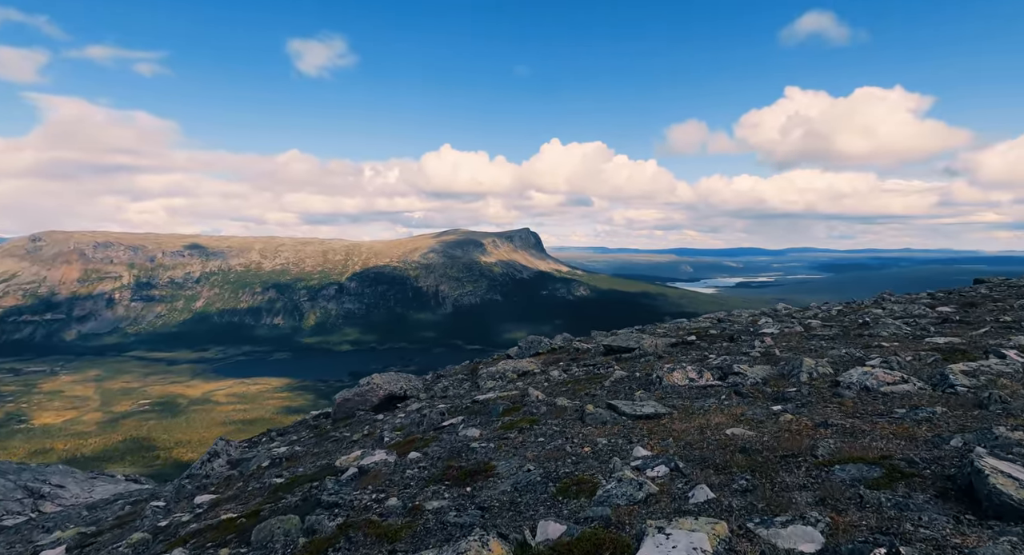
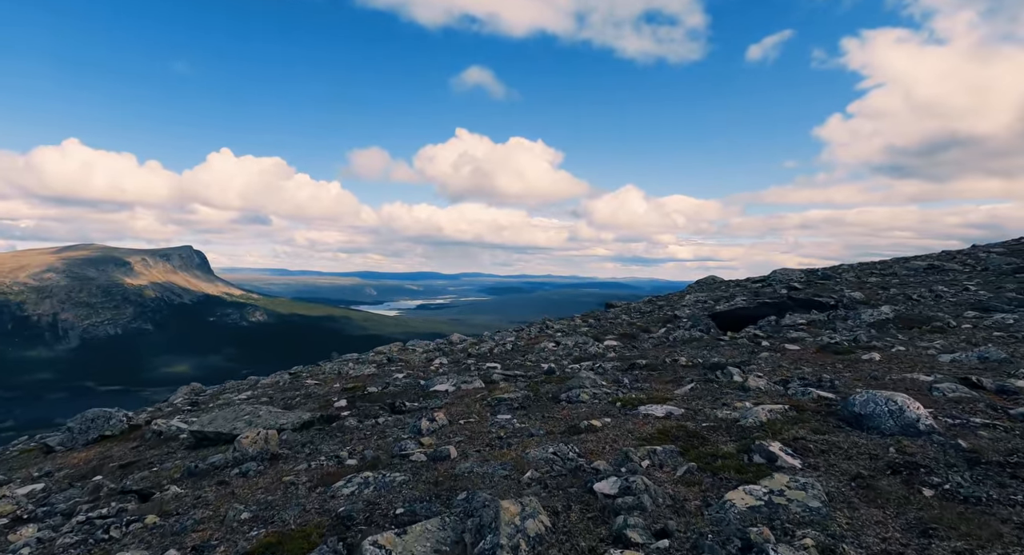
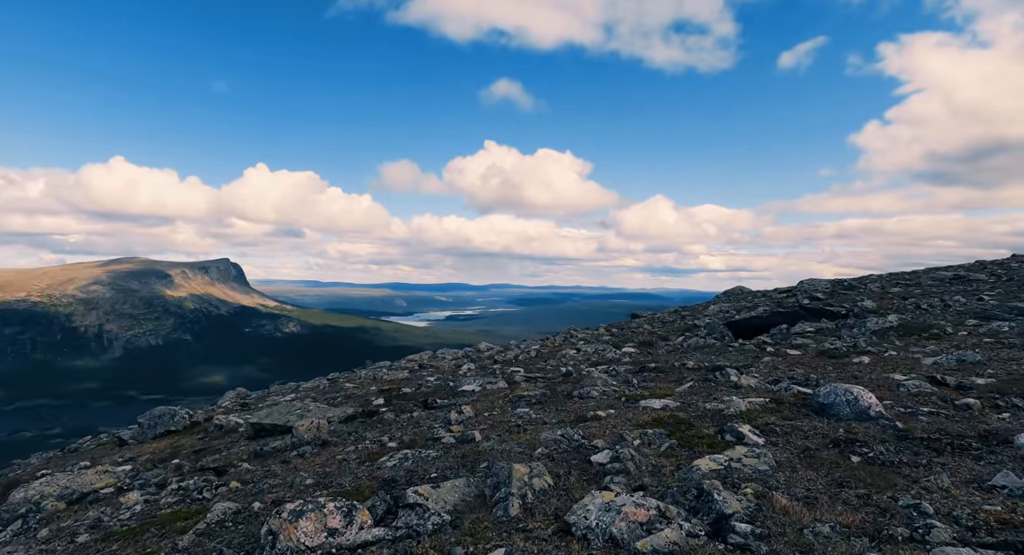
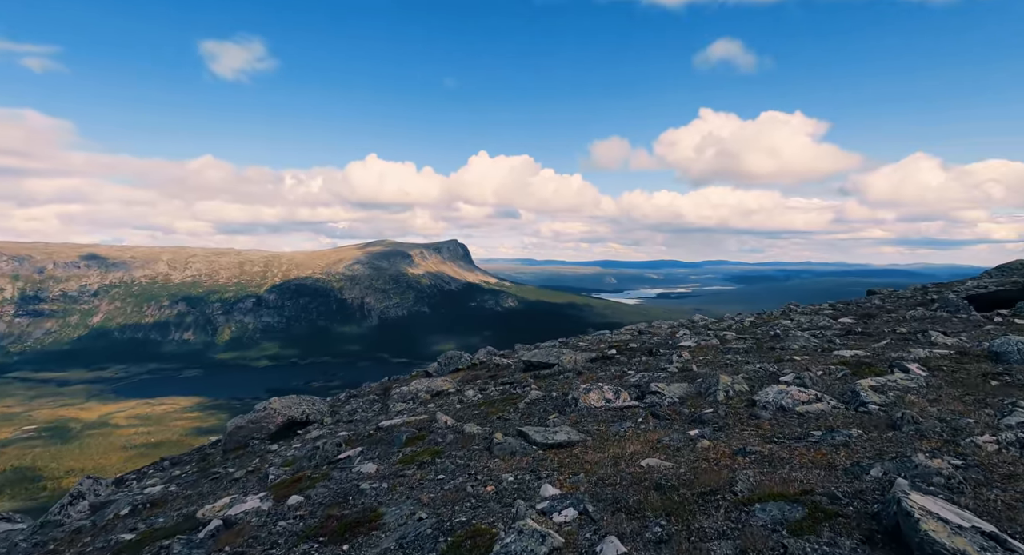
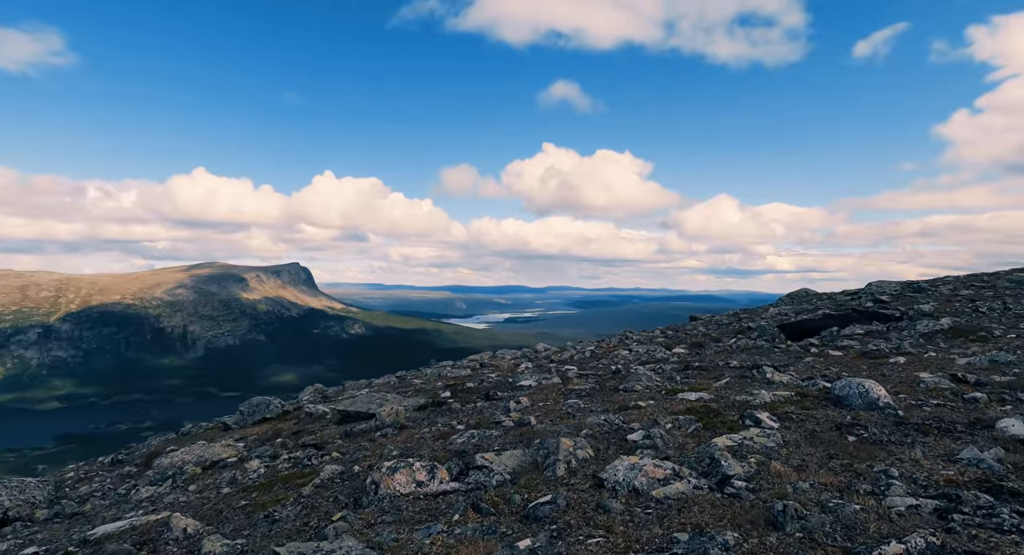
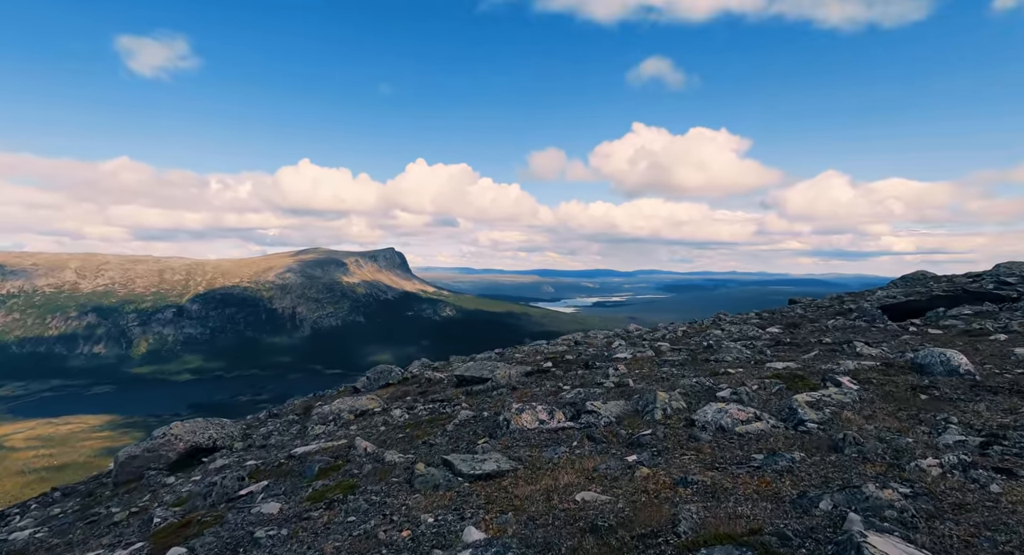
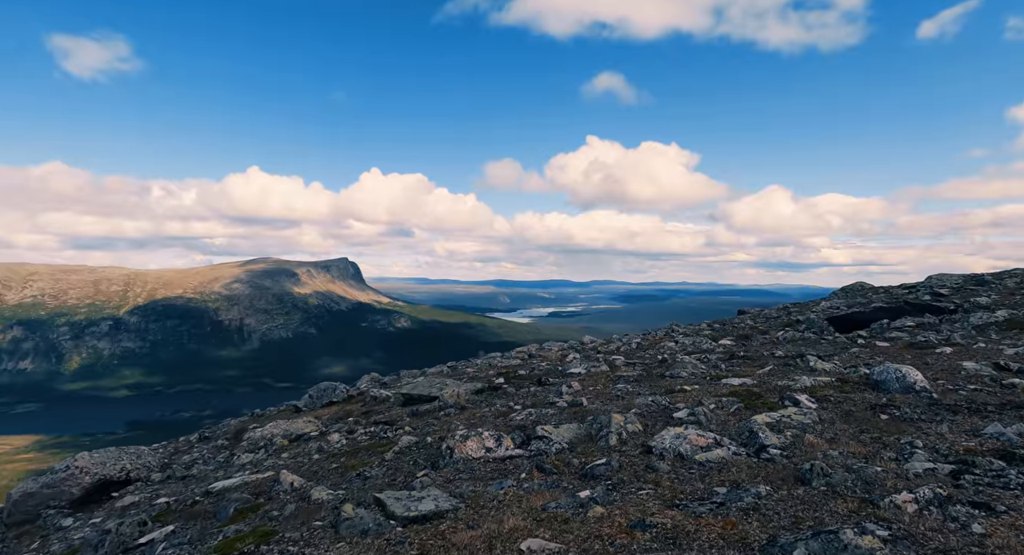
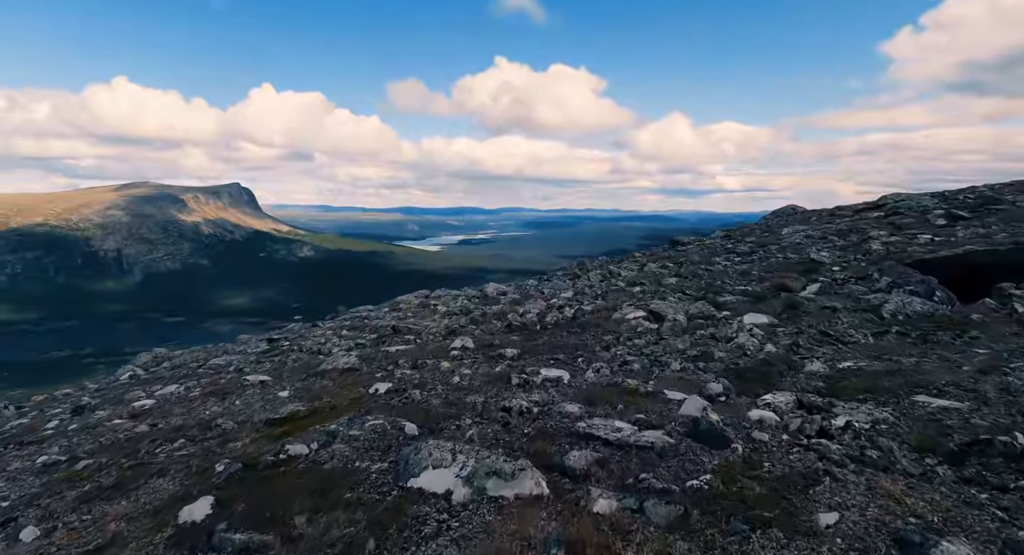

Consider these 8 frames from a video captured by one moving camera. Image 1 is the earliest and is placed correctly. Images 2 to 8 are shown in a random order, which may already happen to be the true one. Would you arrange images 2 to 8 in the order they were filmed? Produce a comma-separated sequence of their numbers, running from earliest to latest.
4, 6, 7, 5, 3, 2, 8
